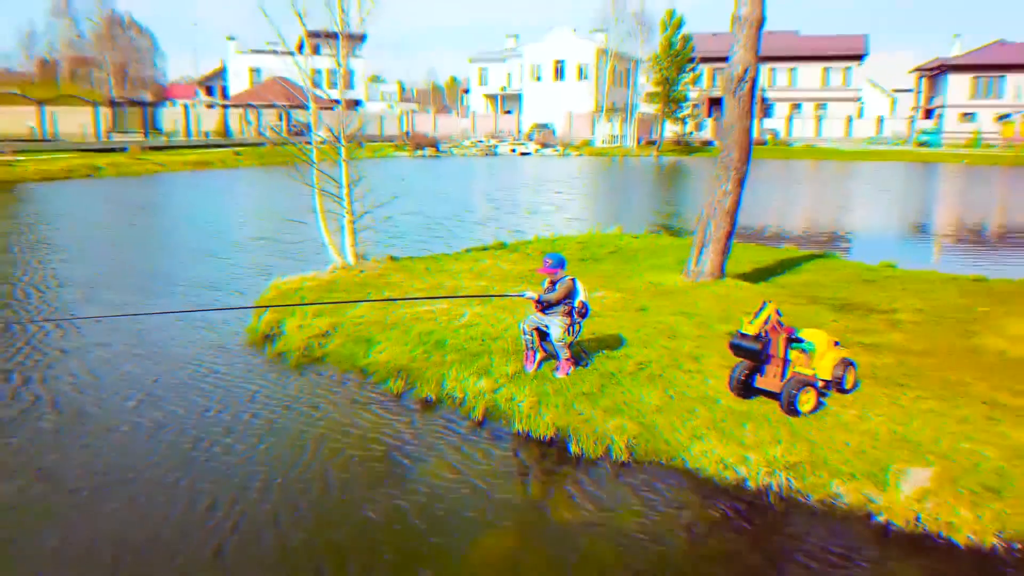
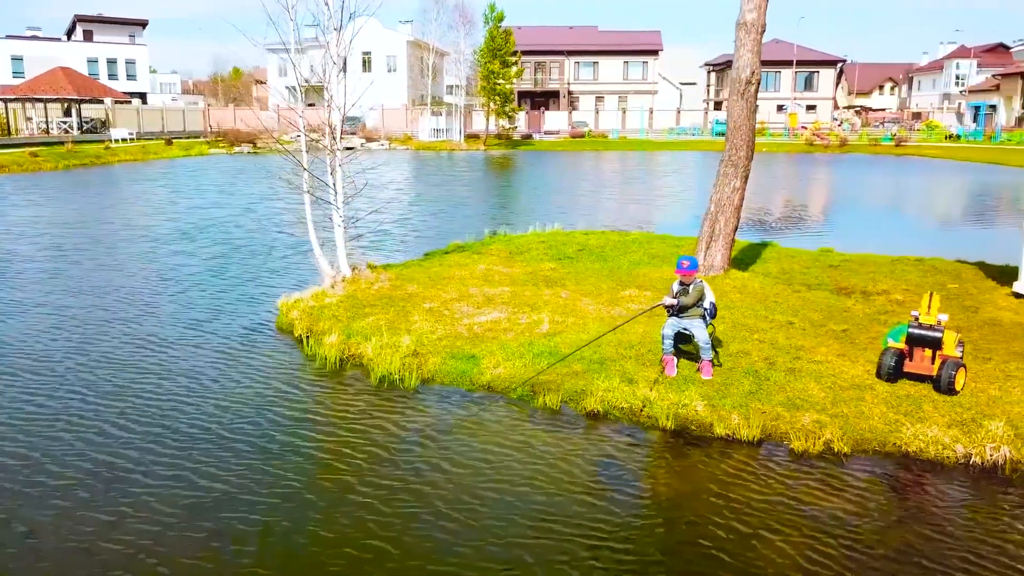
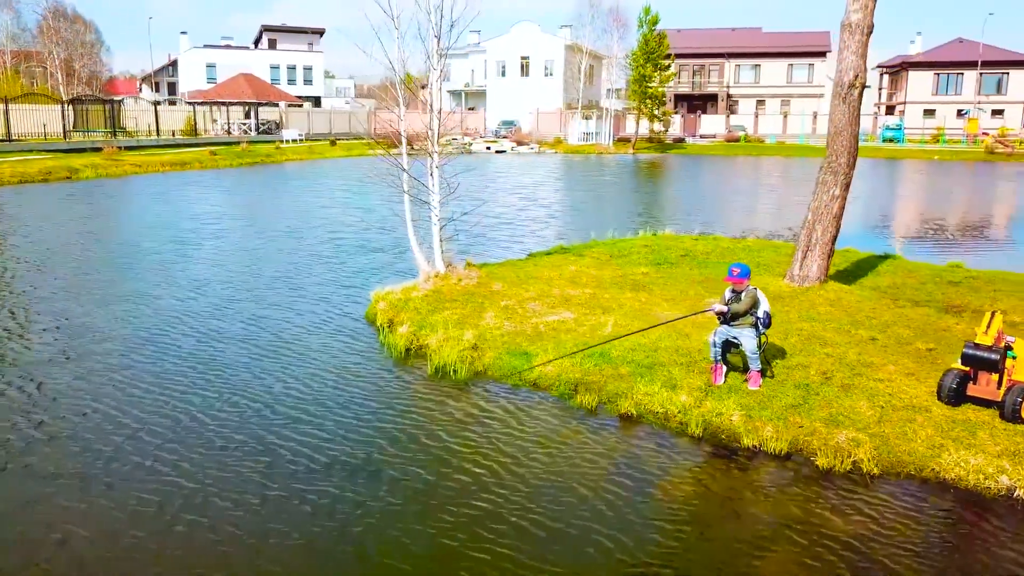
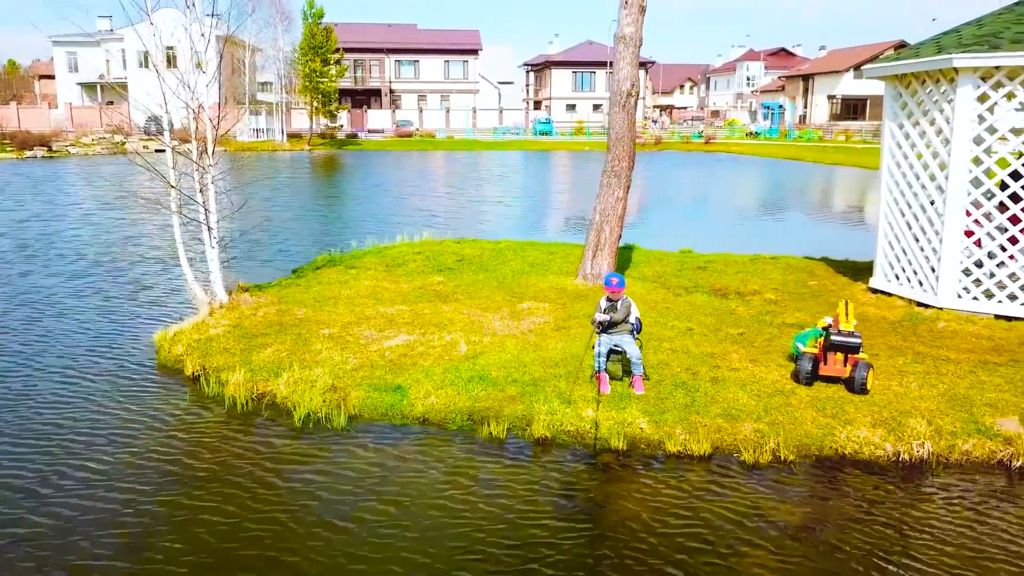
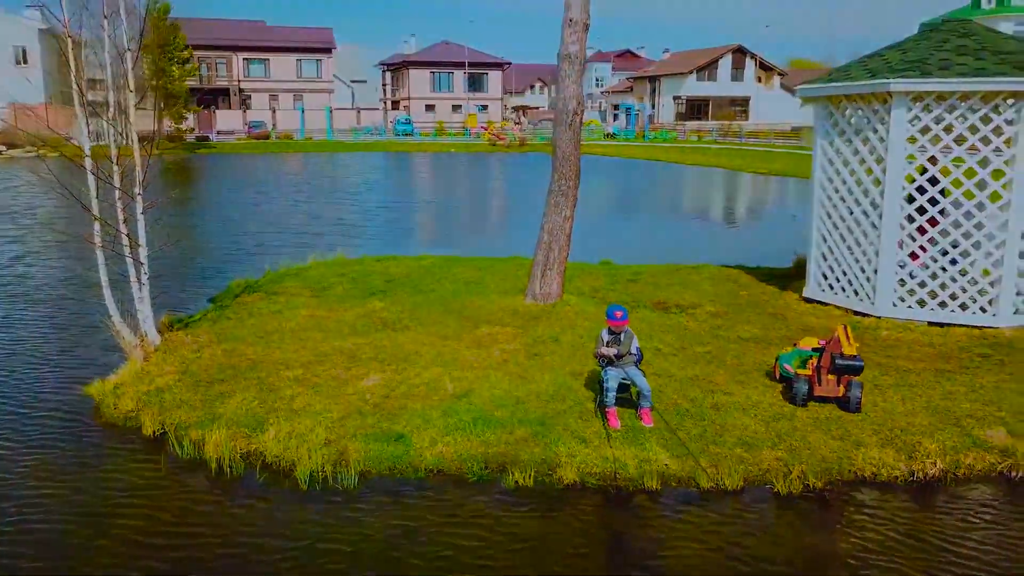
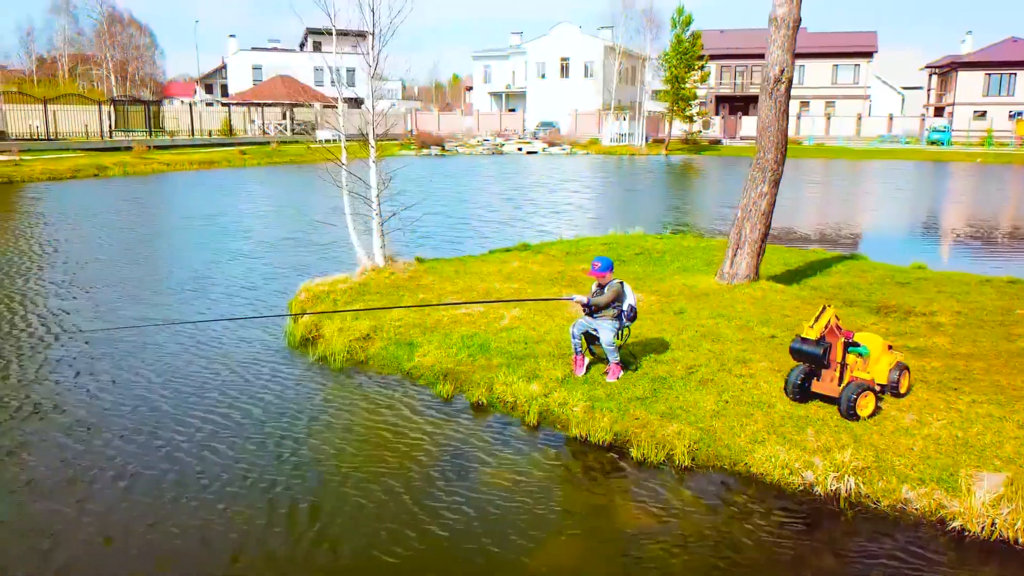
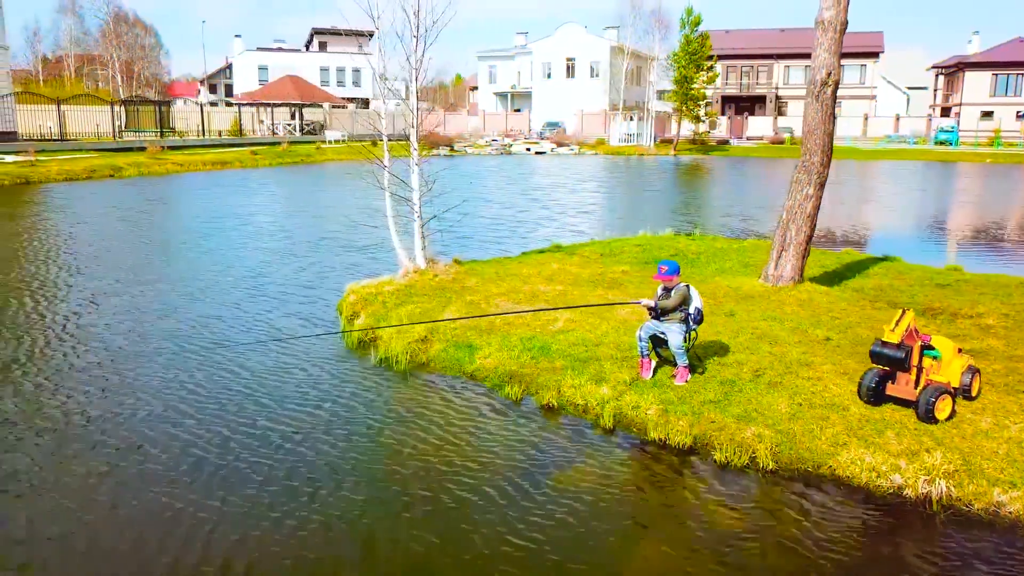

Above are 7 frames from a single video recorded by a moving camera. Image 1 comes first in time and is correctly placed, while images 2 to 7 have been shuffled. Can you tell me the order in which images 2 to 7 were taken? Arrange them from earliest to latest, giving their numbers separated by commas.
6, 7, 3, 2, 4, 5
